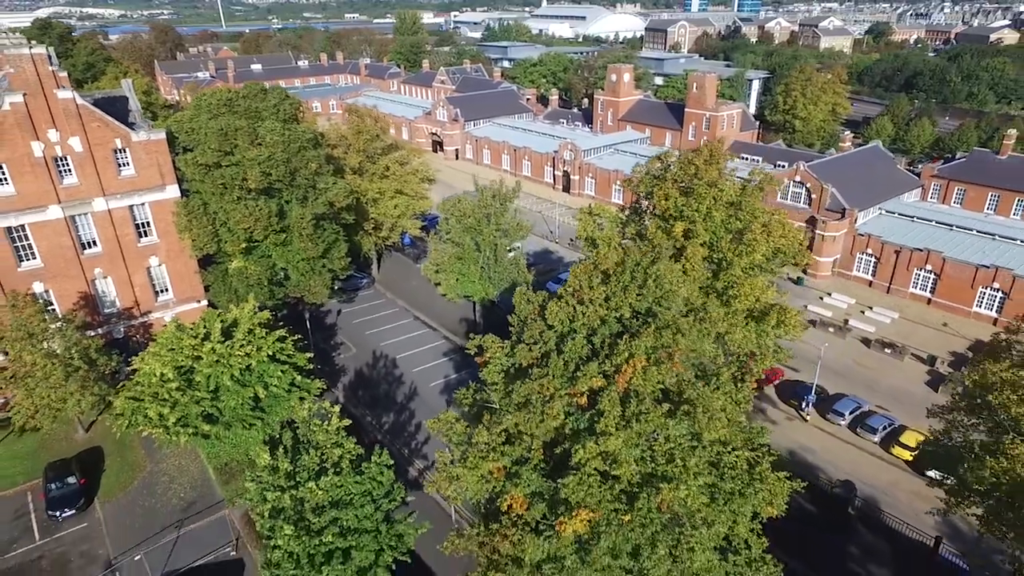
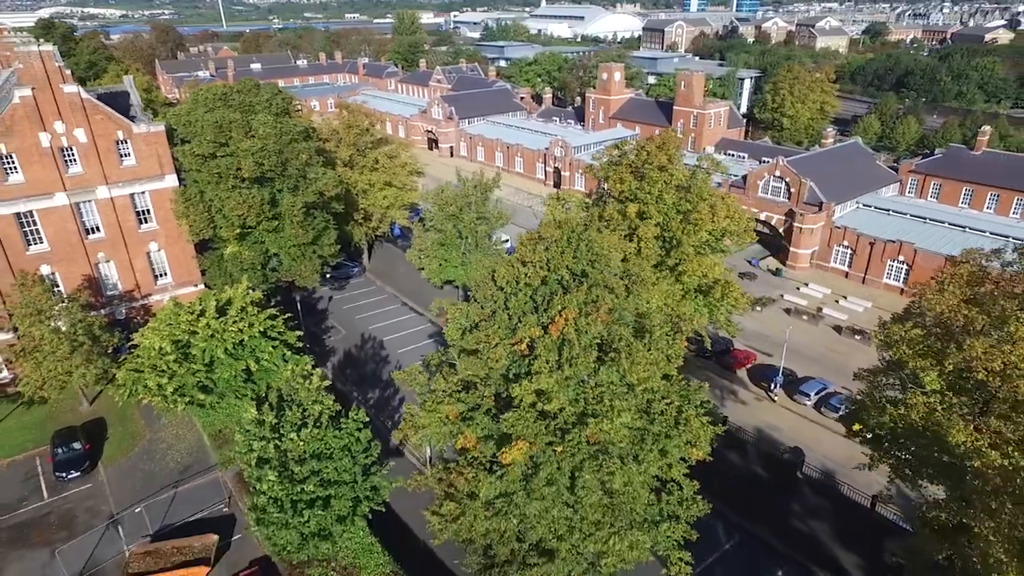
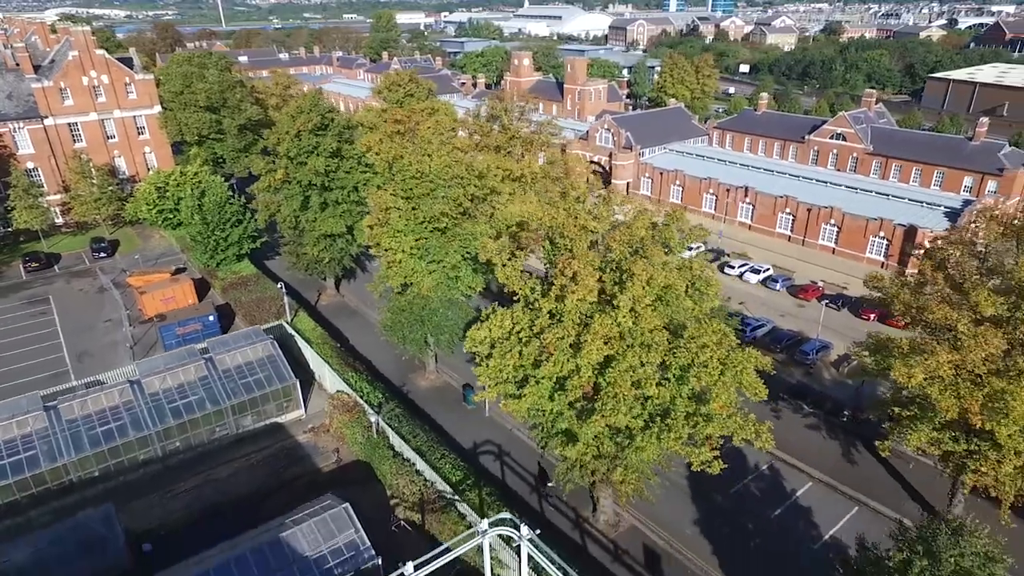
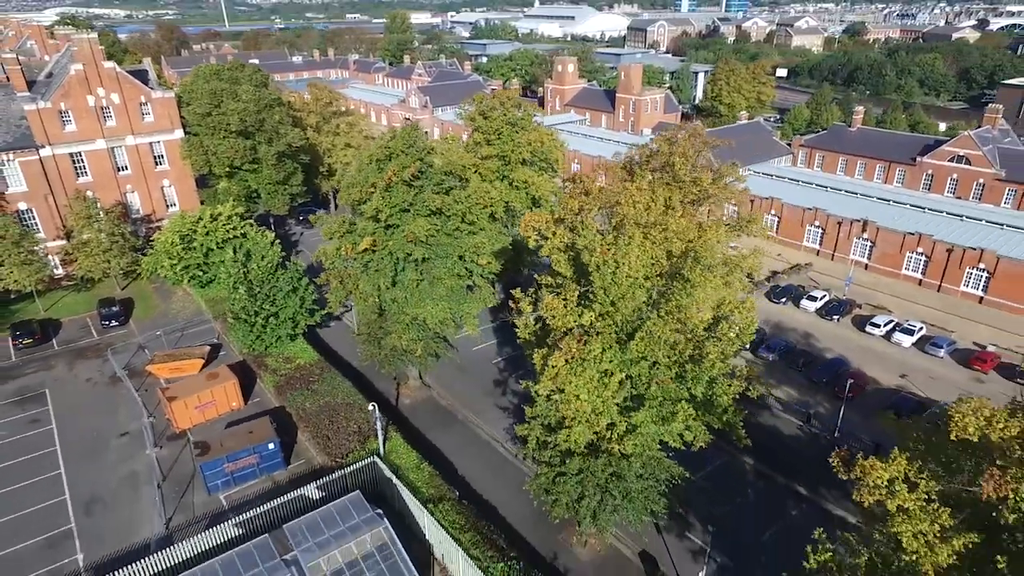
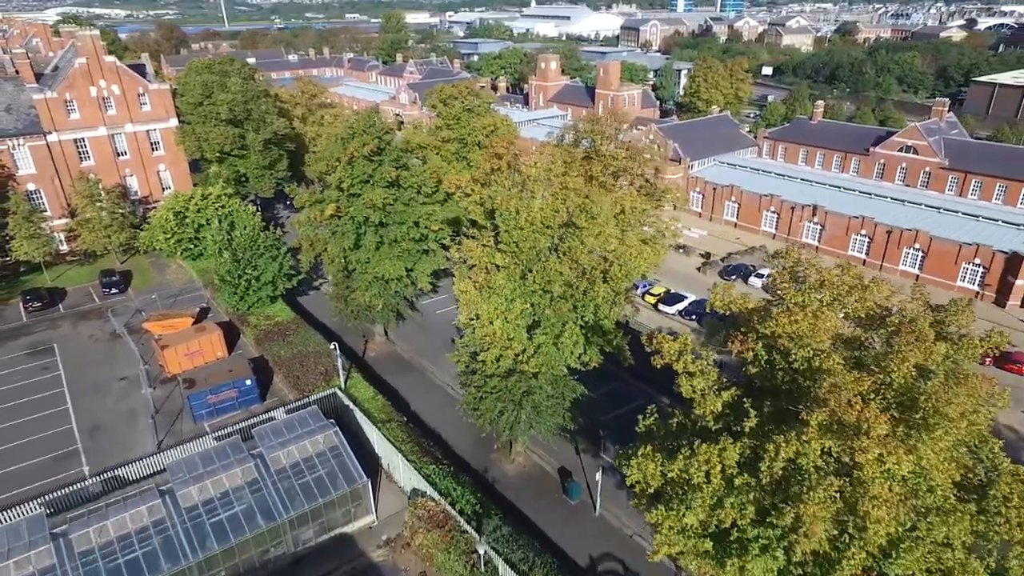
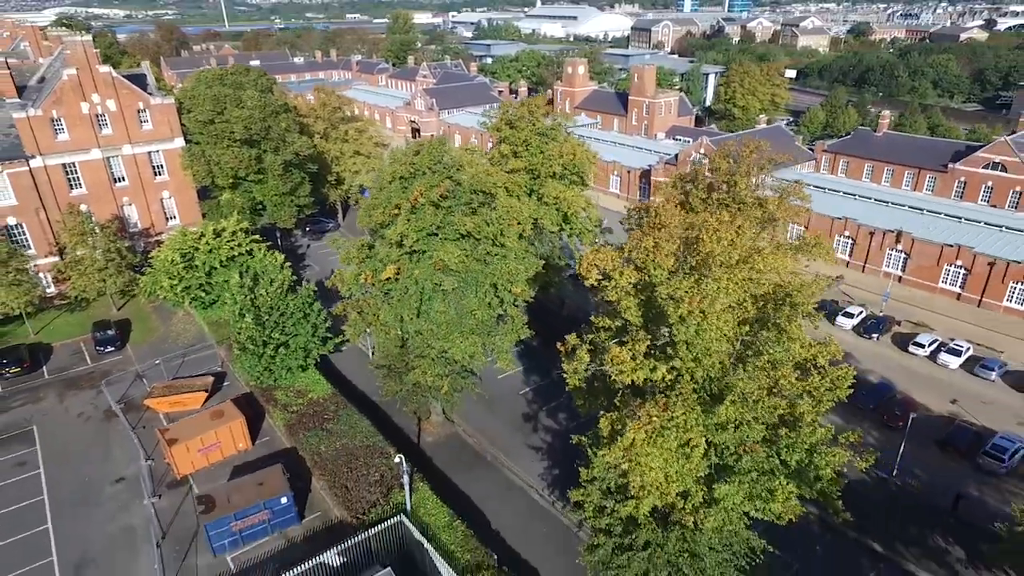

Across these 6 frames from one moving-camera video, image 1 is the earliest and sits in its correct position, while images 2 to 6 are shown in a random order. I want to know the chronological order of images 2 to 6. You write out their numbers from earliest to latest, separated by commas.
2, 6, 4, 5, 3
